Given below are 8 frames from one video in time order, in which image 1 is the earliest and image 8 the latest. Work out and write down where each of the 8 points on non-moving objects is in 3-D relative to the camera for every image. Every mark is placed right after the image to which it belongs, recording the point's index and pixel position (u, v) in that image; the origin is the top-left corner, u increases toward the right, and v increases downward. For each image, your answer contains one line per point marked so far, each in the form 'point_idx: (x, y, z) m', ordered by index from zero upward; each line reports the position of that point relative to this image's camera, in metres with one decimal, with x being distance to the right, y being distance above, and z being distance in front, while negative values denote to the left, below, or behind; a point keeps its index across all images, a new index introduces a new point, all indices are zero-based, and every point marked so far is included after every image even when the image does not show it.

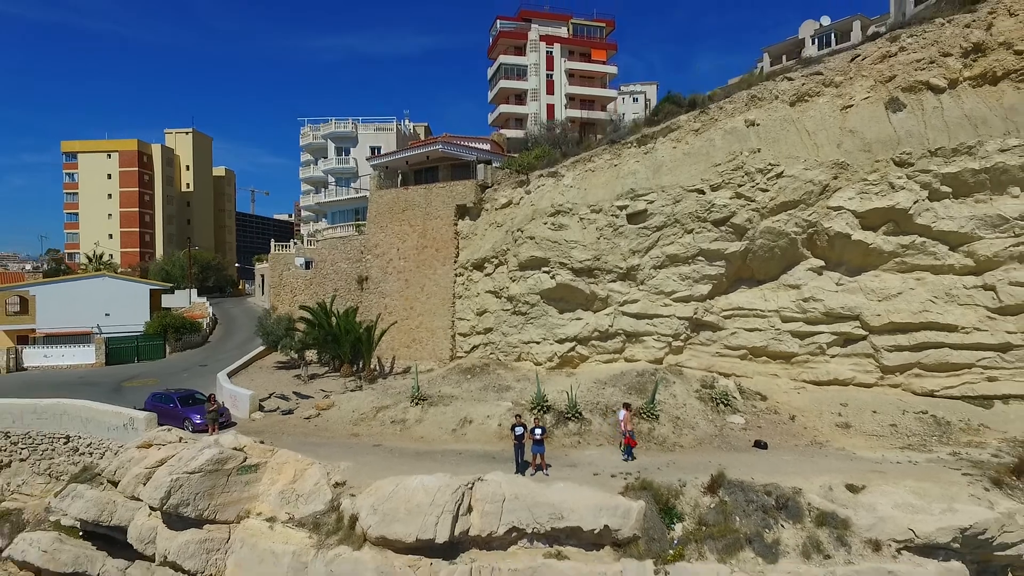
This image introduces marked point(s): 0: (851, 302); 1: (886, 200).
0: (+2.5, -0.1, +8.7) m
1: (+2.8, +0.7, +8.6) m
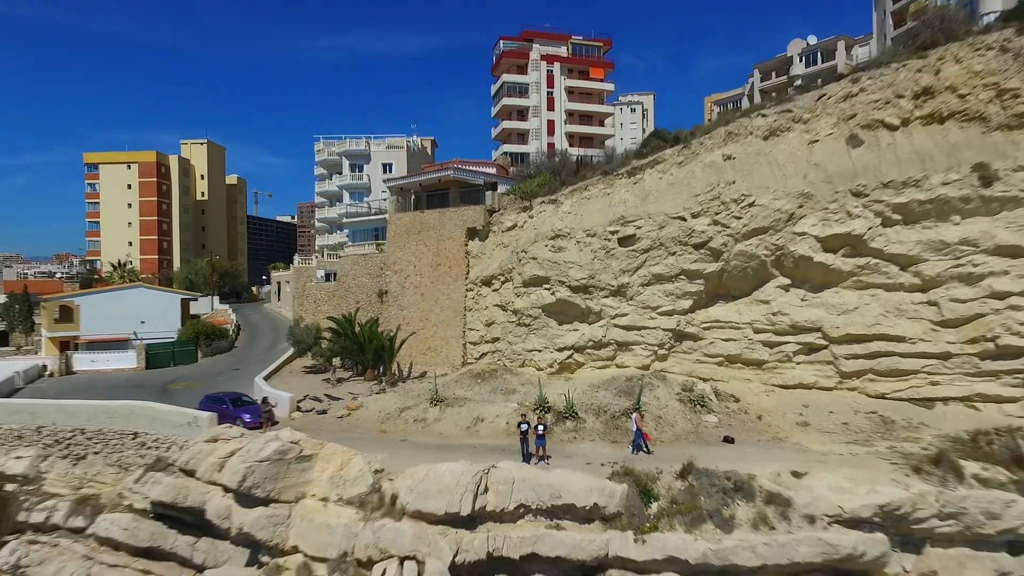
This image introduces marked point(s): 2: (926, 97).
0: (+2.6, -0.2, +9.9) m
1: (+2.8, +0.5, +9.8) m
2: (+3.7, +1.7, +10.3) m
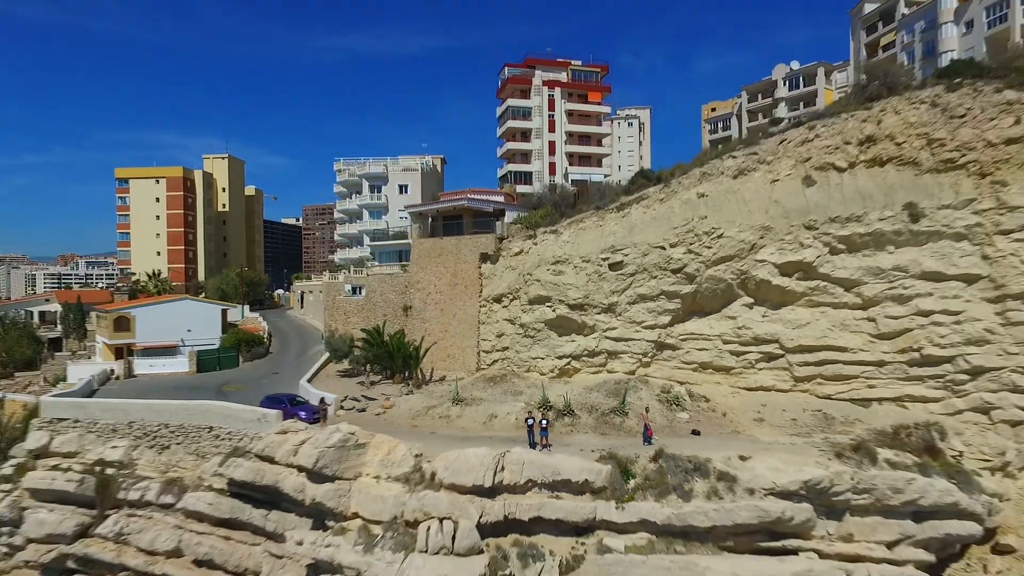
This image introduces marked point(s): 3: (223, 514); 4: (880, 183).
0: (+2.7, -0.4, +11.8) m
1: (+2.9, +0.3, +11.7) m
2: (+3.7, +1.5, +12.1) m
3: (-2.4, -1.9, +9.4) m
4: (+3.8, +1.1, +11.6) m
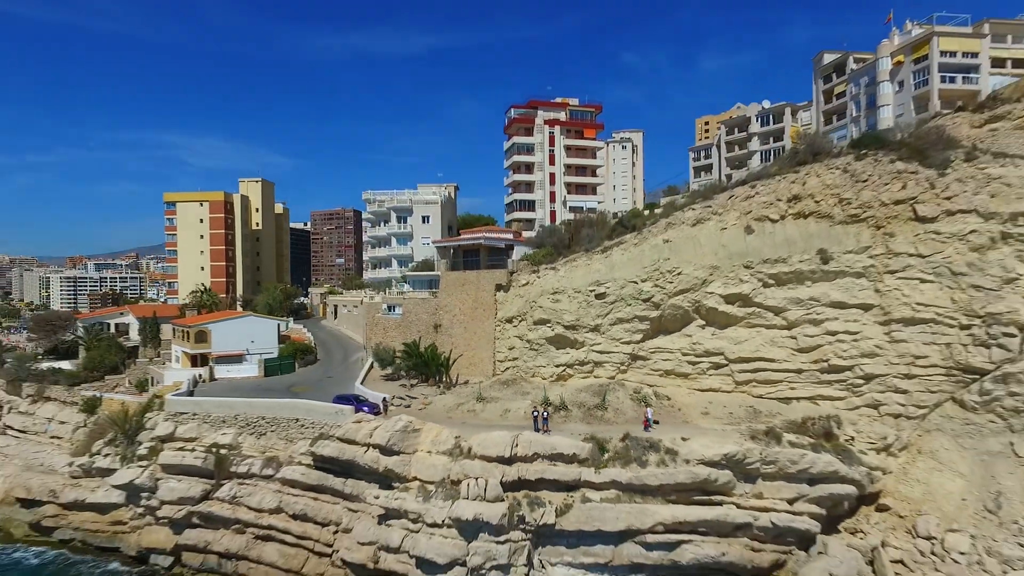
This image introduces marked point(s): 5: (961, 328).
0: (+2.8, -0.8, +15.3) m
1: (+3.0, 0.0, +15.2) m
2: (+3.9, +1.2, +15.7) m
3: (-2.3, -2.2, +13.0) m
4: (+3.9, +0.7, +15.2) m
5: (+5.5, -0.5, +13.6) m
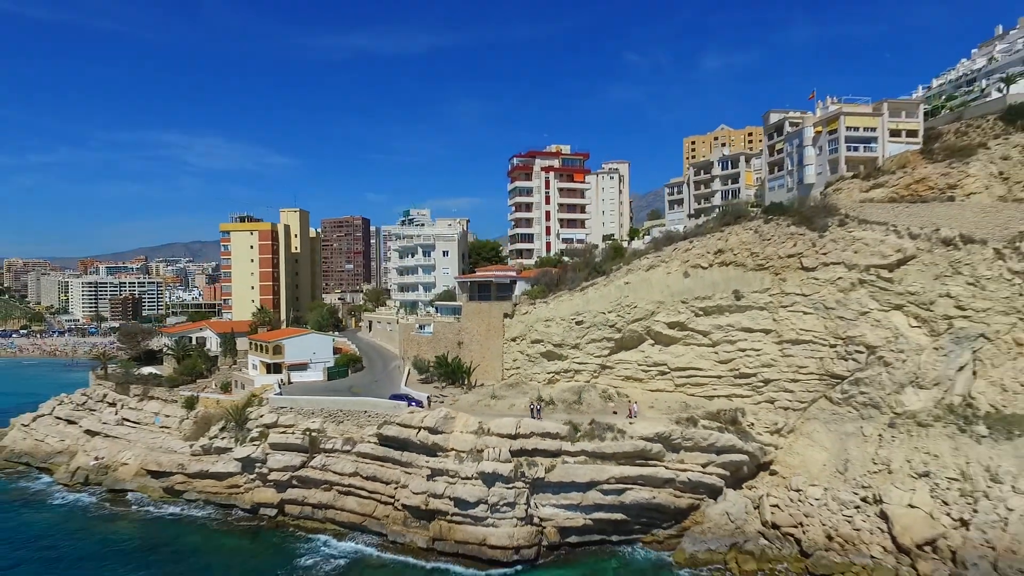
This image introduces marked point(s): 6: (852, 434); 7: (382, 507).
0: (+2.8, -1.3, +21.3) m
1: (+3.1, -0.5, +21.2) m
2: (+3.9, +0.6, +21.6) m
3: (-2.2, -2.8, +18.9) m
4: (+3.9, +0.2, +21.1) m
5: (+5.5, -1.0, +19.6) m
6: (+5.6, -2.4, +18.7) m
7: (-2.1, -3.6, +18.5) m
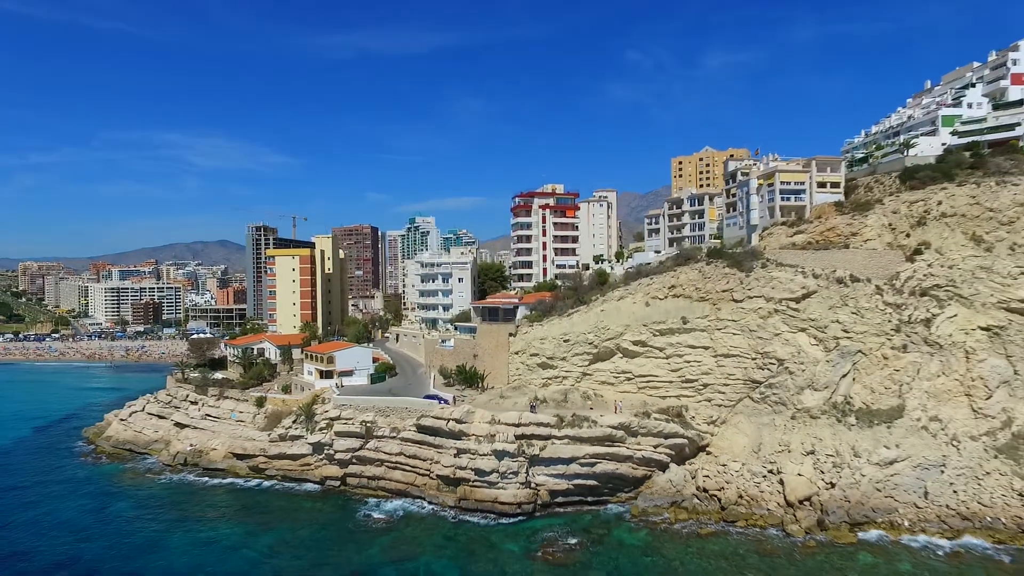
0: (+2.9, -1.9, +28.1) m
1: (+3.2, -1.2, +28.0) m
2: (+4.0, 0.0, +28.5) m
3: (-2.1, -3.4, +25.8) m
4: (+4.0, -0.5, +27.9) m
5: (+5.6, -1.7, +26.4) m
6: (+5.7, -3.1, +25.5) m
7: (-2.0, -4.2, +25.3) m
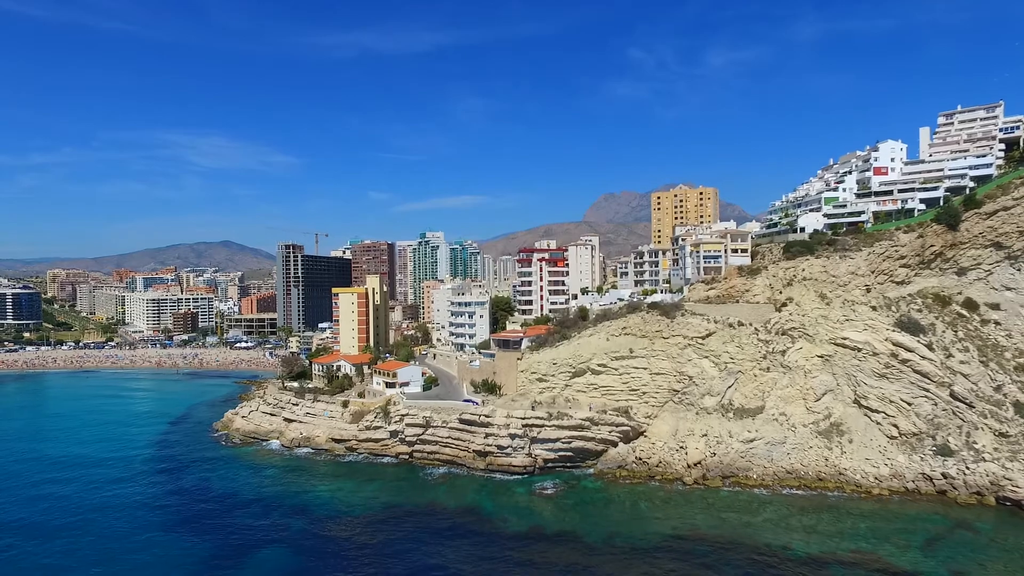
0: (+3.2, -3.5, +42.8) m
1: (+3.4, -2.7, +42.7) m
2: (+4.3, -1.5, +43.1) m
3: (-1.9, -5.0, +40.5) m
4: (+4.3, -2.0, +42.6) m
5: (+5.9, -3.2, +41.1) m
6: (+6.0, -4.6, +40.2) m
7: (-1.7, -5.8, +40.0) m
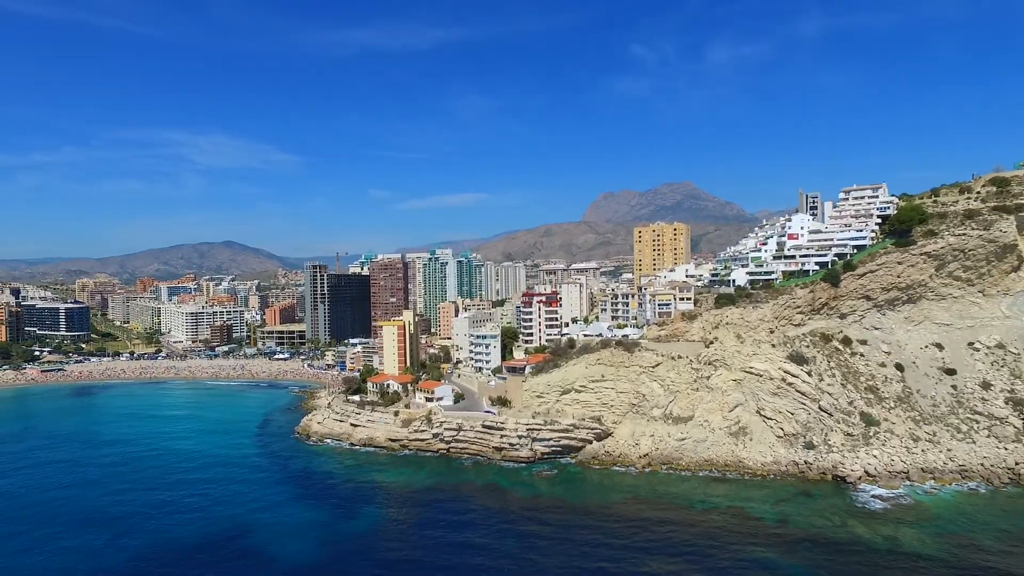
0: (+3.5, -5.8, +60.1) m
1: (+3.8, -5.0, +60.0) m
2: (+4.6, -3.8, +60.5) m
3: (-1.5, -7.3, +57.8) m
4: (+4.6, -4.3, +59.9) m
5: (+6.2, -5.5, +58.4) m
6: (+6.3, -6.9, +57.5) m
7: (-1.4, -8.1, +57.3) m
